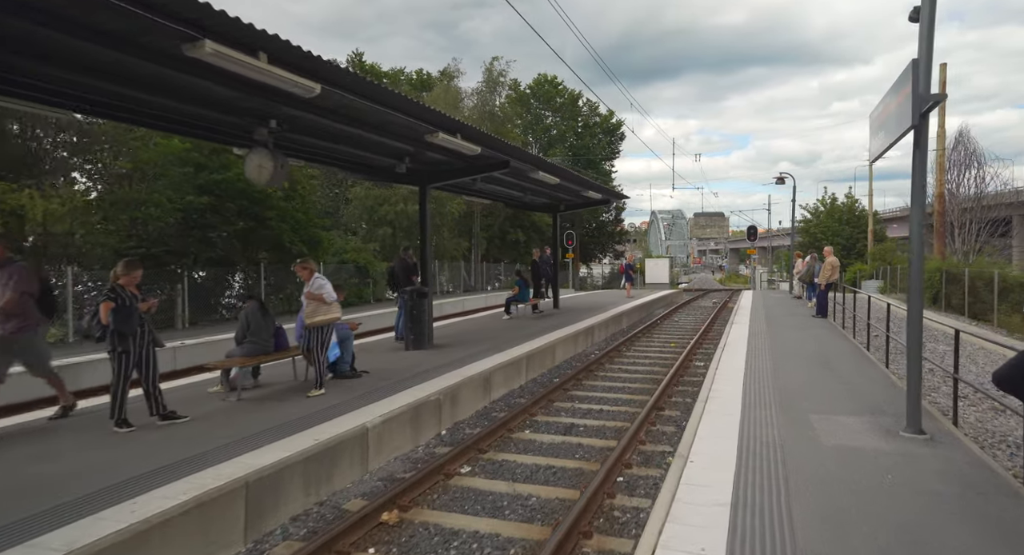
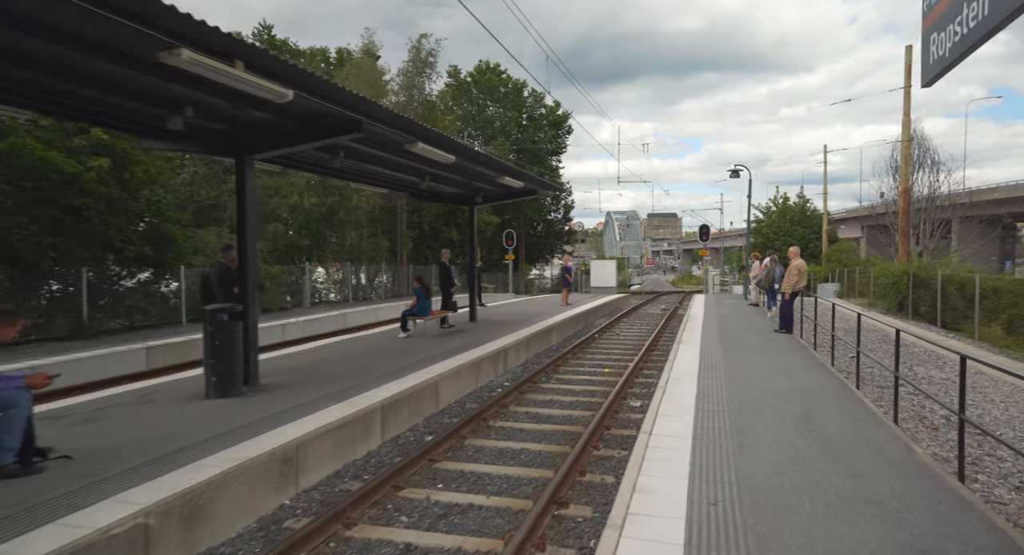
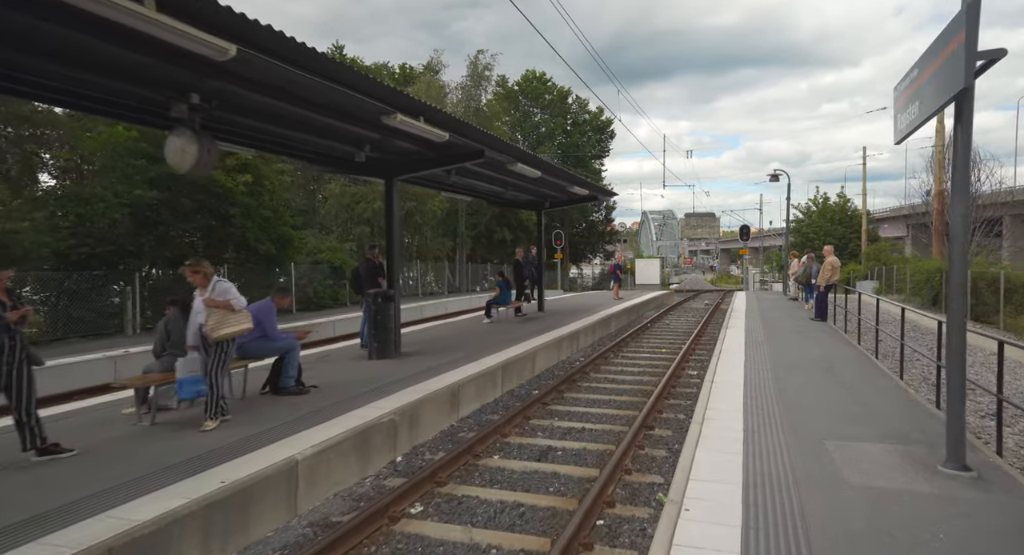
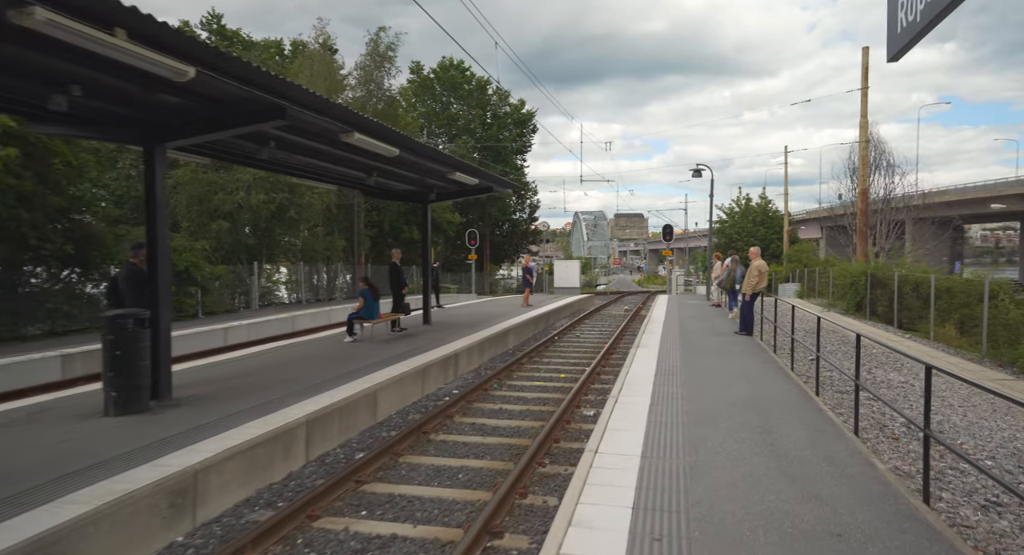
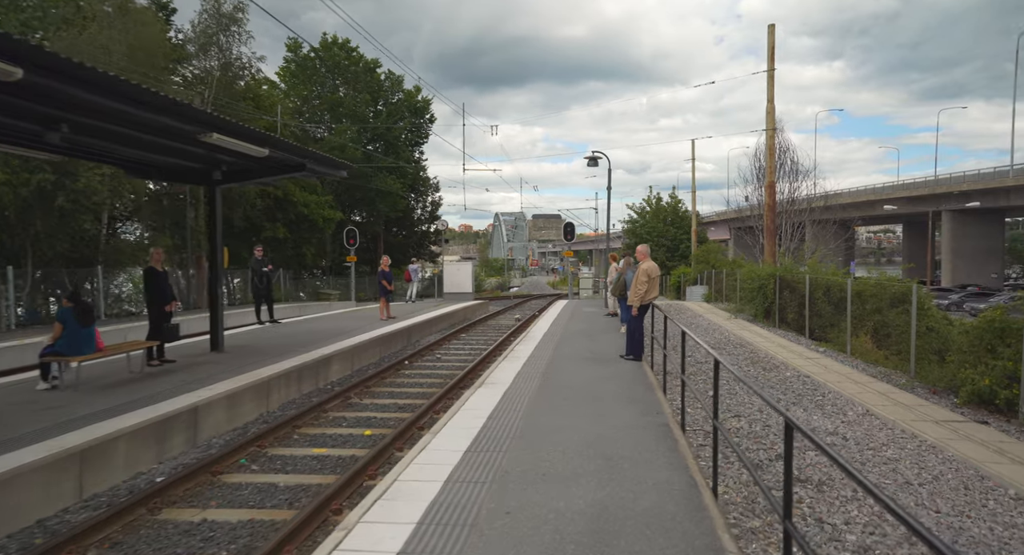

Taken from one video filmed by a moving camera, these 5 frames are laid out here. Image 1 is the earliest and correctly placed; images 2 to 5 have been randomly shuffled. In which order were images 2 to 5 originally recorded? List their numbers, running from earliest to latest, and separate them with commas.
3, 2, 4, 5
